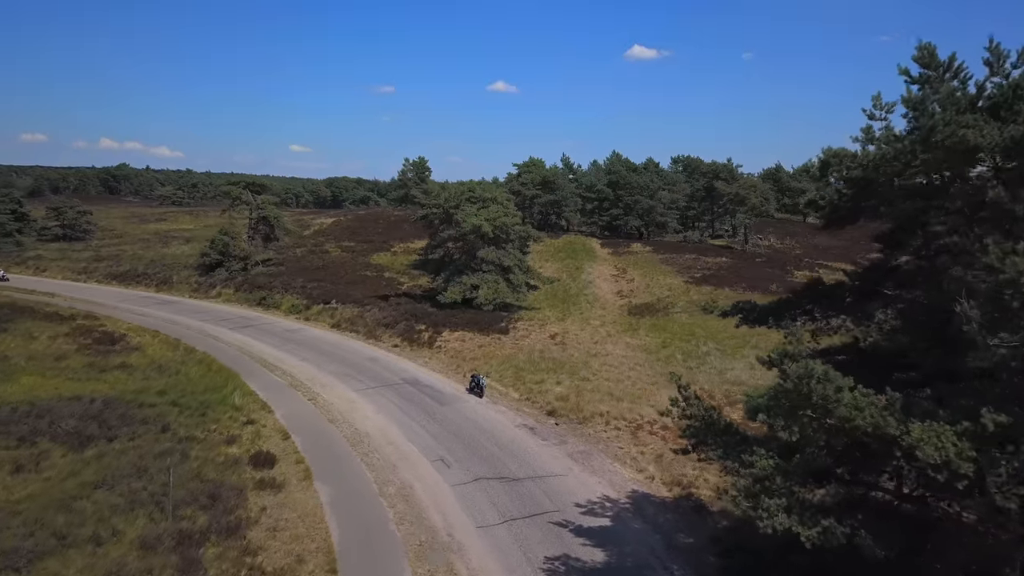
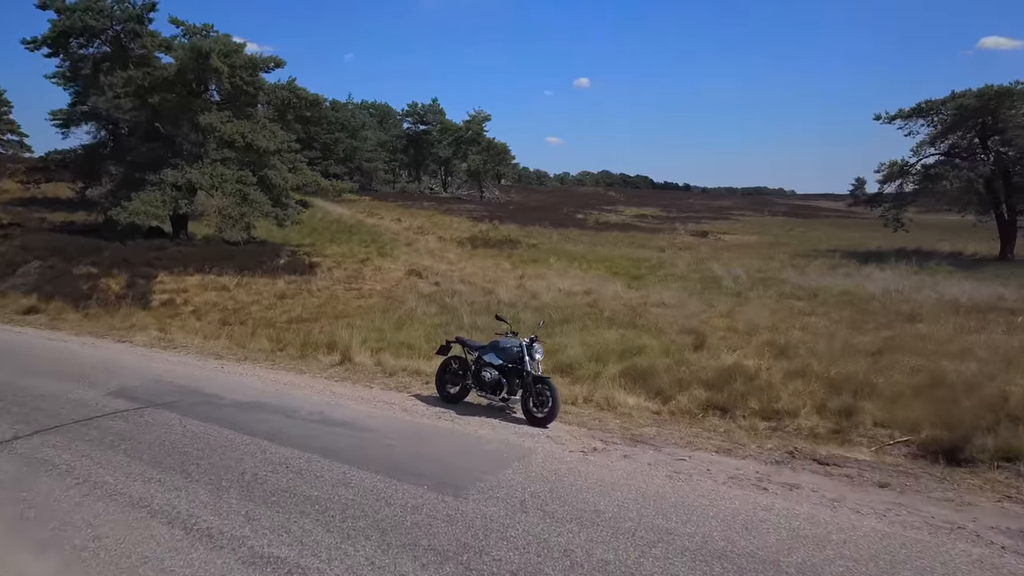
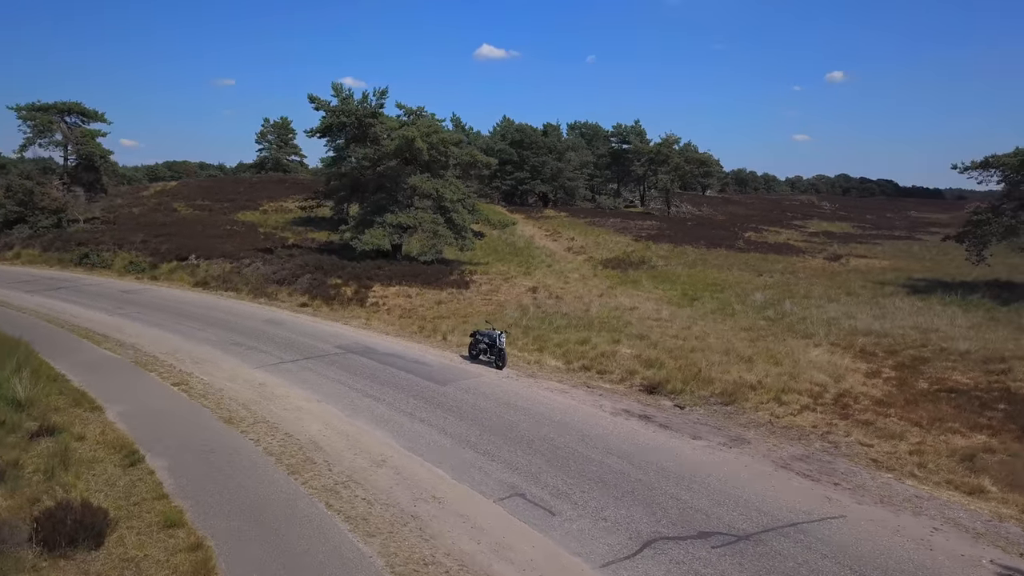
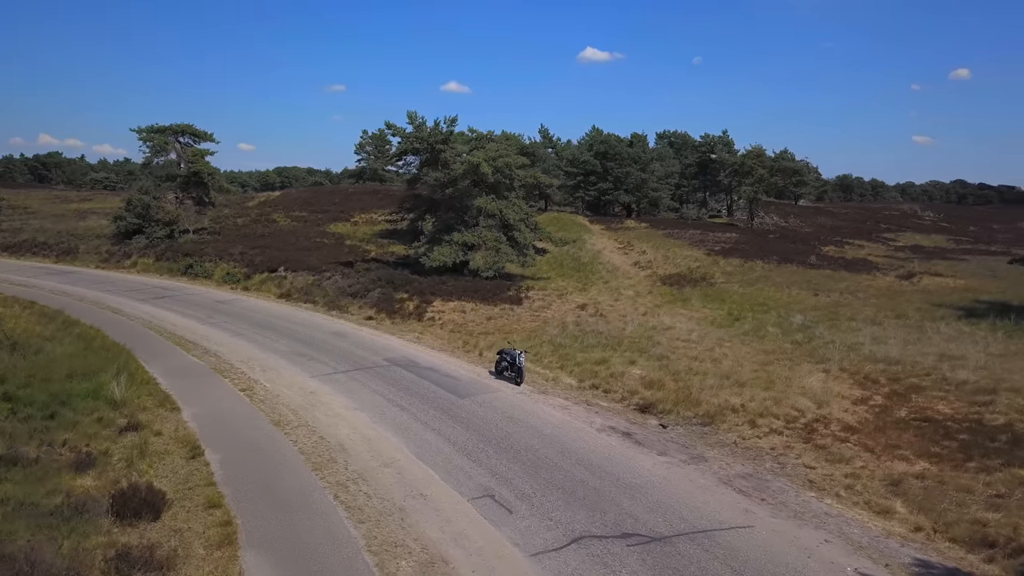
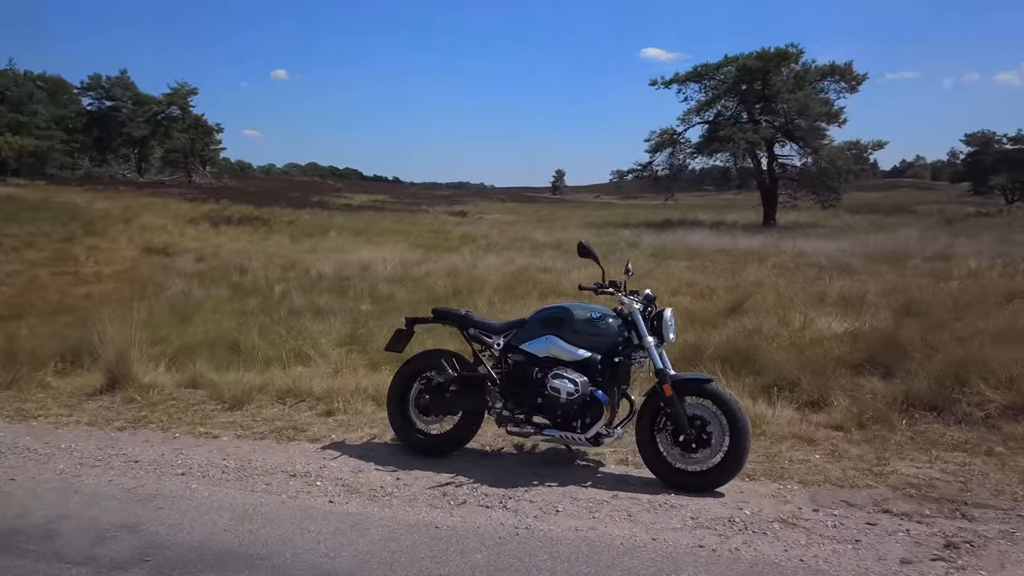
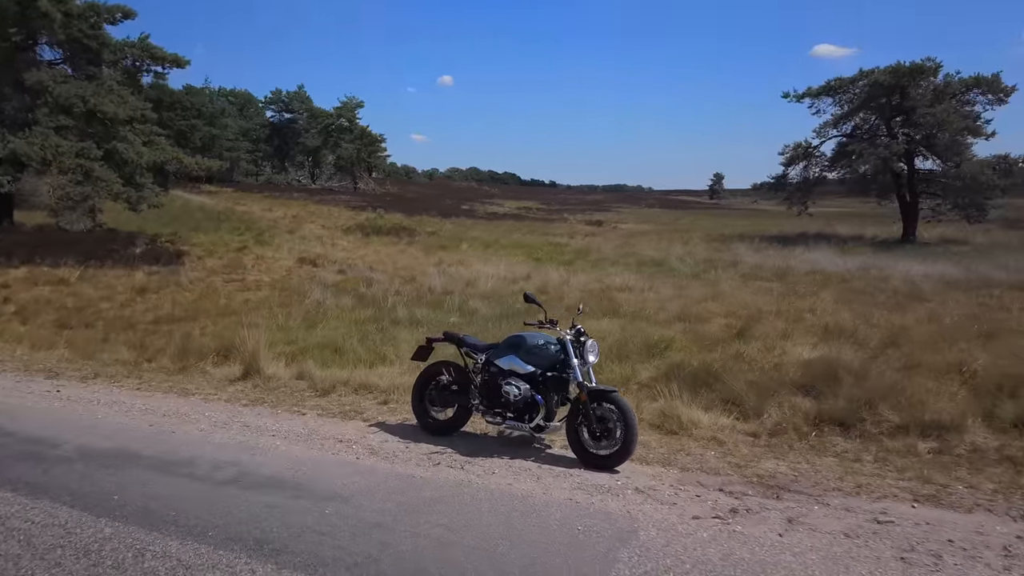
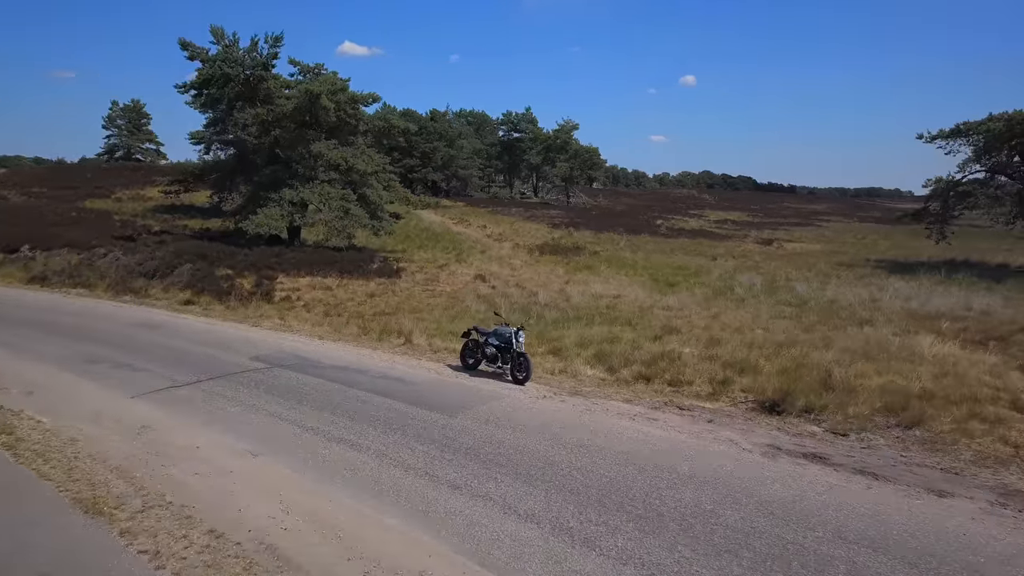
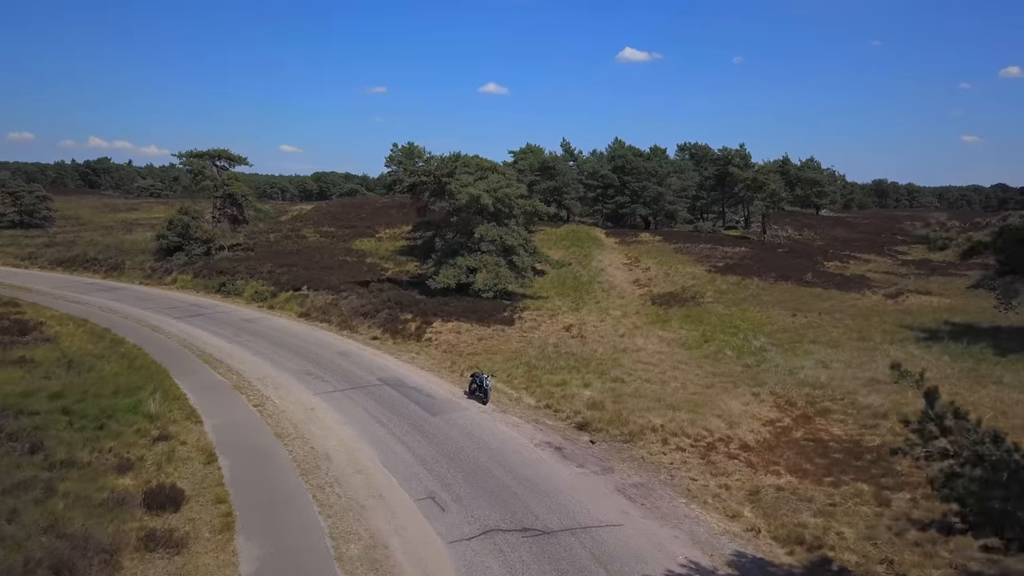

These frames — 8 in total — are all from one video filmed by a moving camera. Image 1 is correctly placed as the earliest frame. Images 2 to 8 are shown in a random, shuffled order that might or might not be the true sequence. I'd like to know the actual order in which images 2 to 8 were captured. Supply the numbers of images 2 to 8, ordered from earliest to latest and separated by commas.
8, 4, 3, 7, 2, 6, 5
